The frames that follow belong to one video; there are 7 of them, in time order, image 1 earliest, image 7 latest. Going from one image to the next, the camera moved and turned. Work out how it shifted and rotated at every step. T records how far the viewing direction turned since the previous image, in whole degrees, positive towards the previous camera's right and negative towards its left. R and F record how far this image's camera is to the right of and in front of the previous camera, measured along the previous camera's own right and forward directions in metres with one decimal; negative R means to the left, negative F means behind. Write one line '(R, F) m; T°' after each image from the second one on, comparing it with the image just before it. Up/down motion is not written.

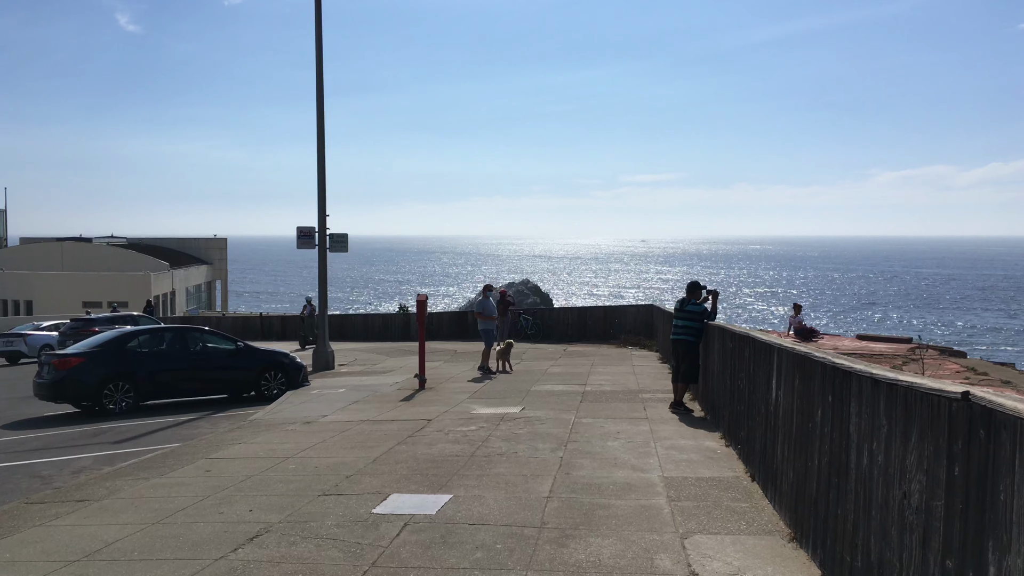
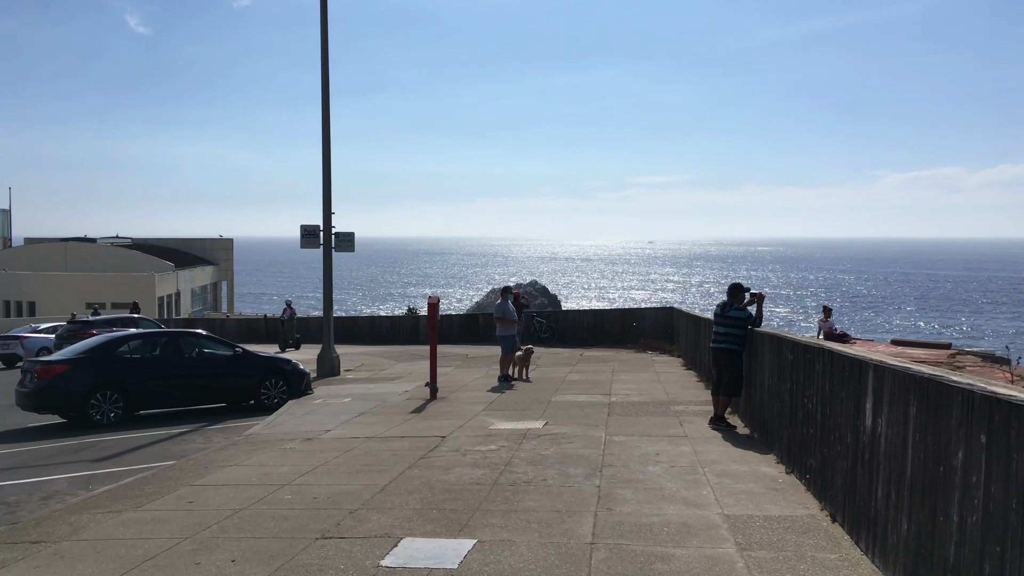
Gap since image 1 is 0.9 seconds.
(-0.2, +1.0) m; 0°
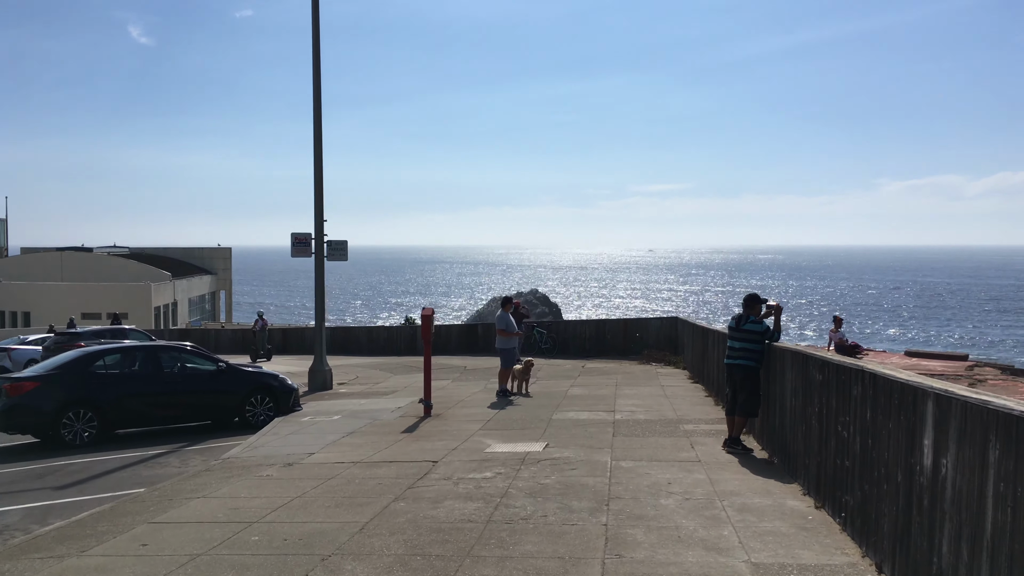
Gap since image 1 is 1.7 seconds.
(0.0, +0.7) m; 0°
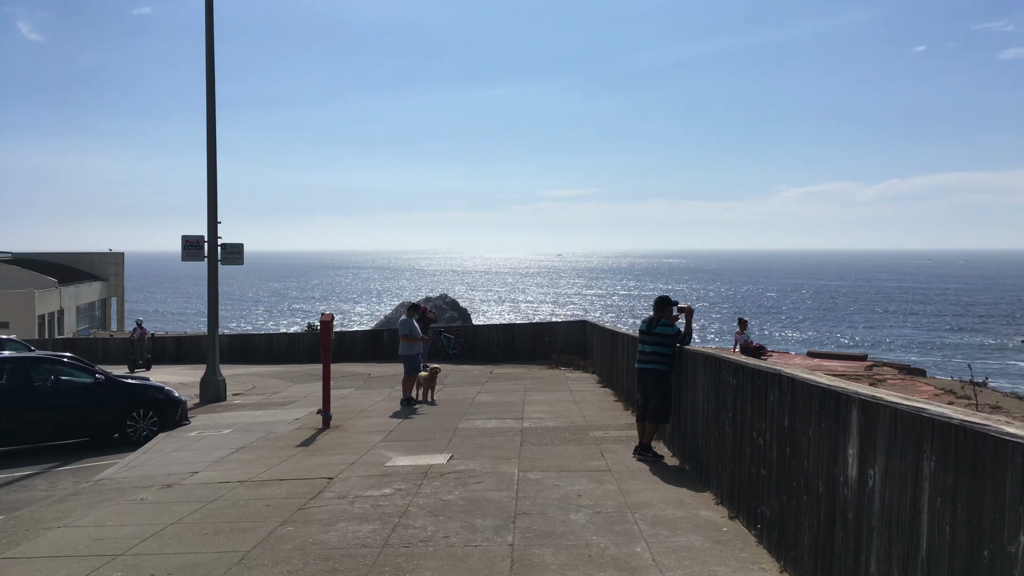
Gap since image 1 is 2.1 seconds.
(+0.1, +0.4) m; +6°
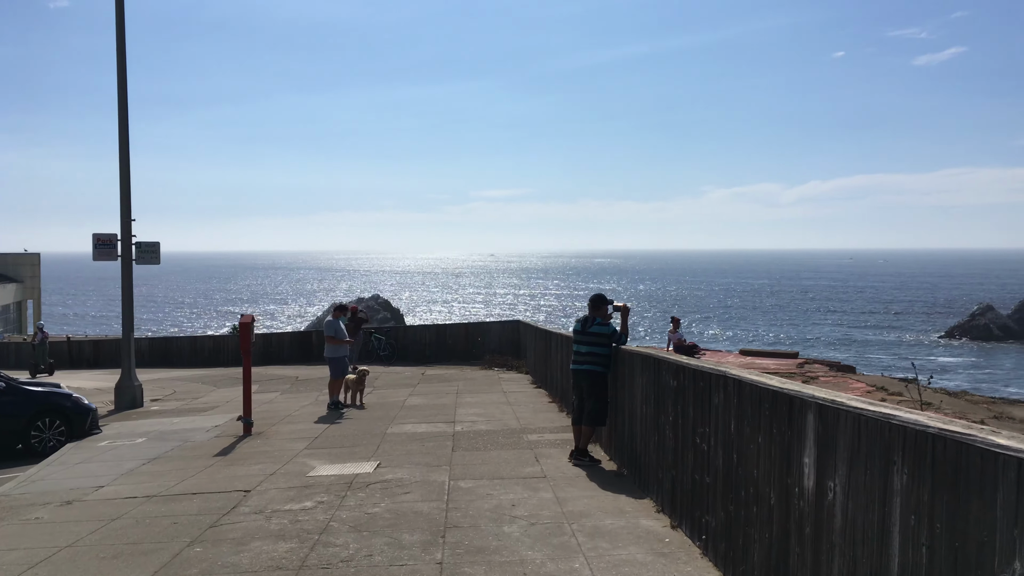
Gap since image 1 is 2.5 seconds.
(0.0, +0.4) m; +4°
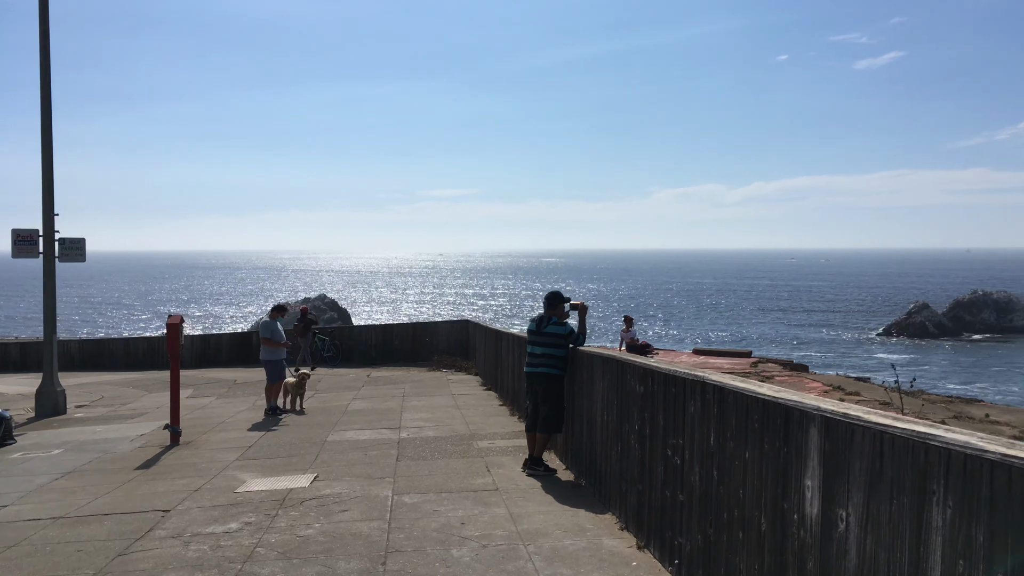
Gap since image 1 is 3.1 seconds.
(0.0, +0.6) m; +3°
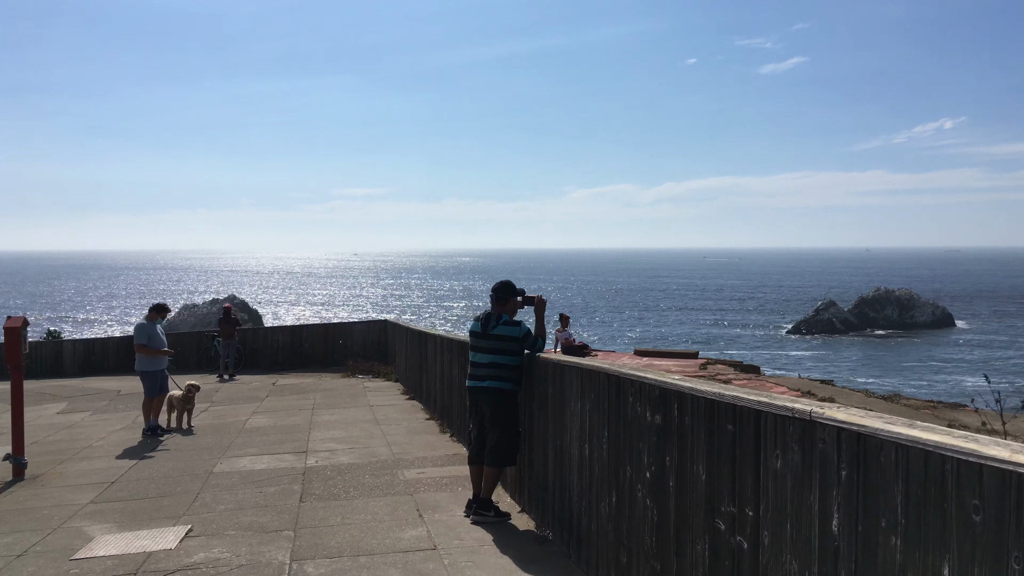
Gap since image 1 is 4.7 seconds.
(-0.1, +1.8) m; +5°
